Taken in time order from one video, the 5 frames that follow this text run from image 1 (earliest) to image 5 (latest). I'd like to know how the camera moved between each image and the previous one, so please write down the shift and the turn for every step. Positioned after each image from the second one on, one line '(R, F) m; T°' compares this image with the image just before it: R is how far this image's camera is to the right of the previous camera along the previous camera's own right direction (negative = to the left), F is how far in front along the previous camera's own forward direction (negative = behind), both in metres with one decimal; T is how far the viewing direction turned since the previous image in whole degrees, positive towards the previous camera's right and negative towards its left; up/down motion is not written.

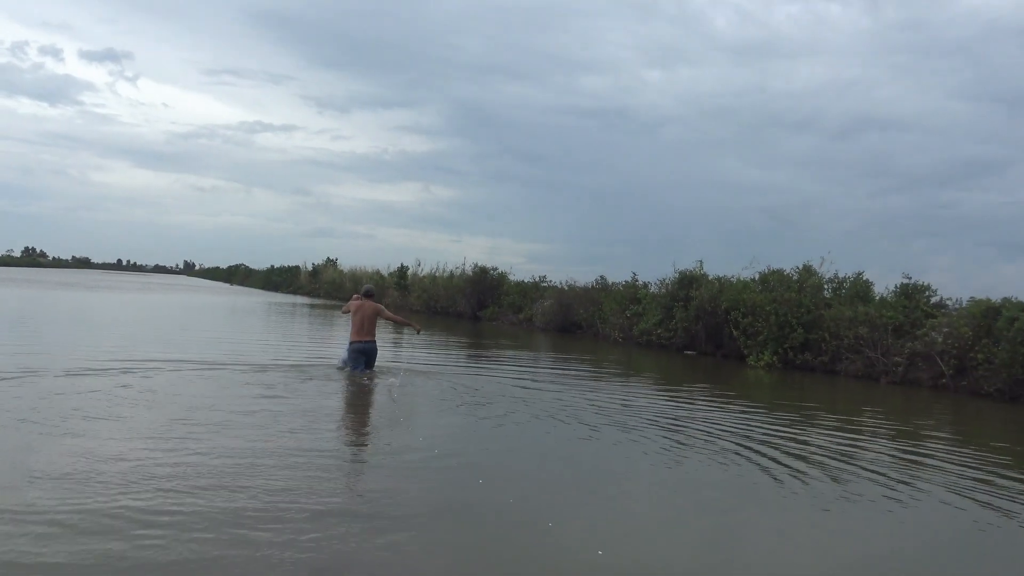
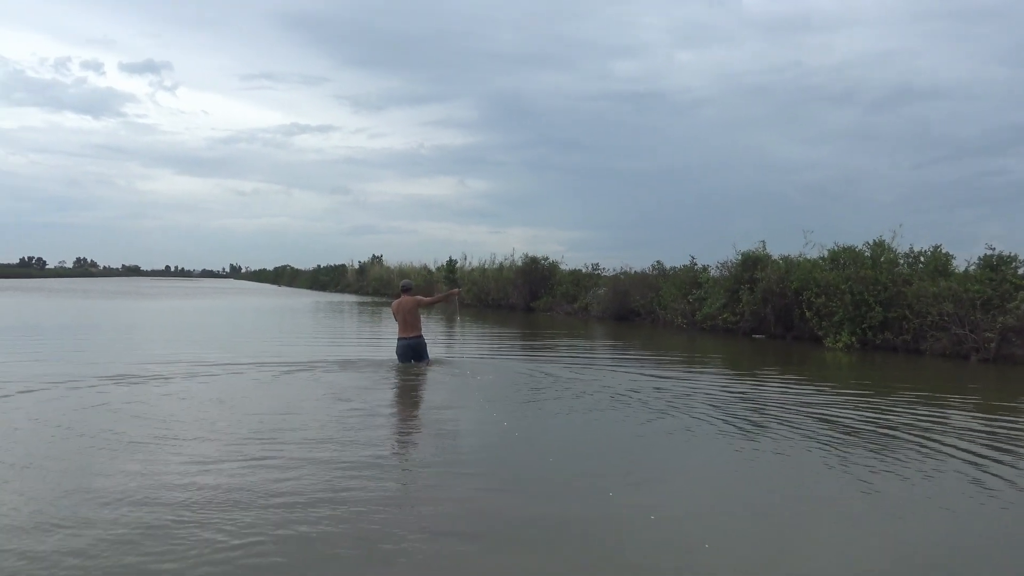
(-0.5, +0.2) m; -3°
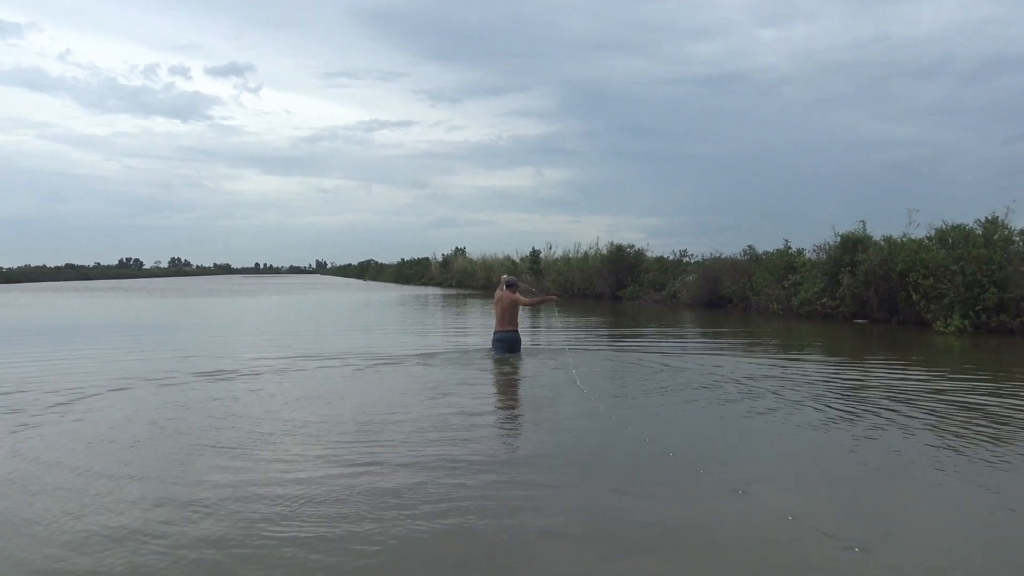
(-0.3, -0.3) m; -6°
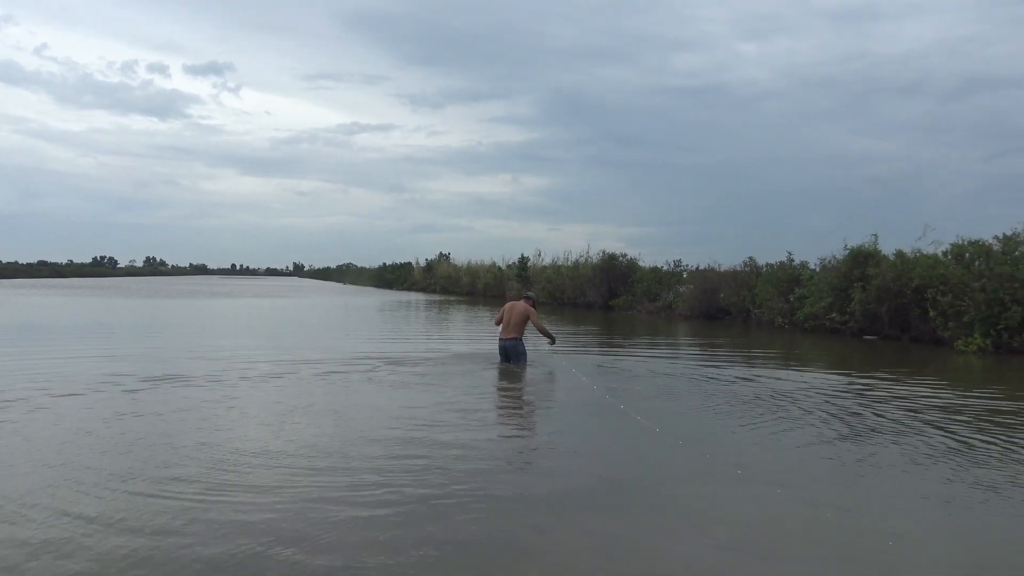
(-0.5, +0.8) m; +2°
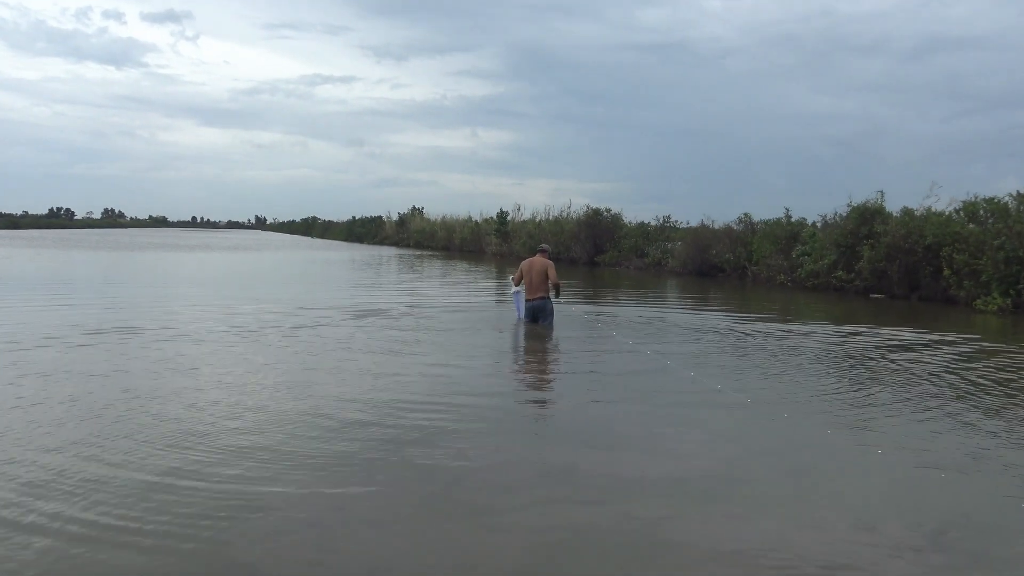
(-0.7, +0.8) m; +2°
